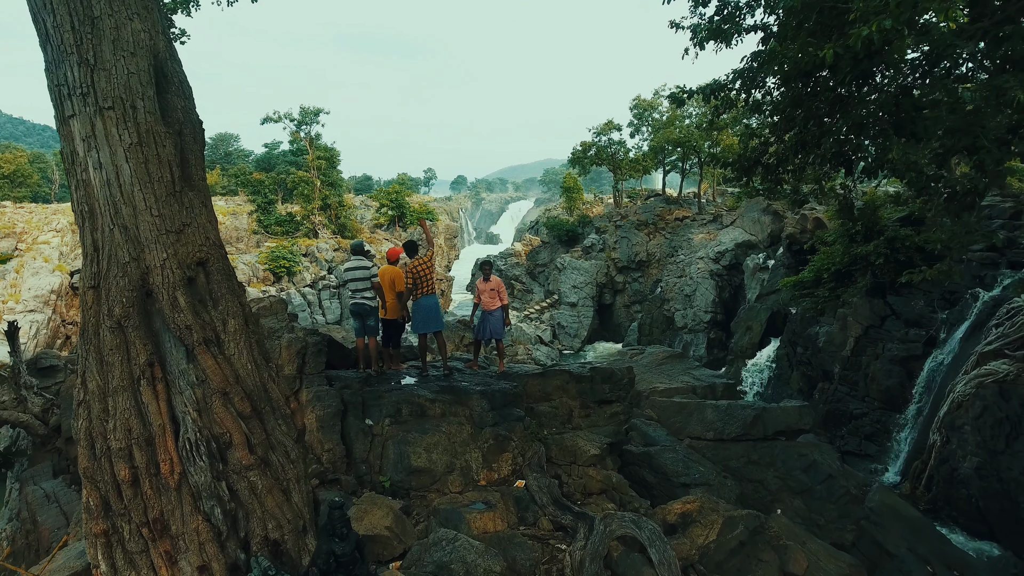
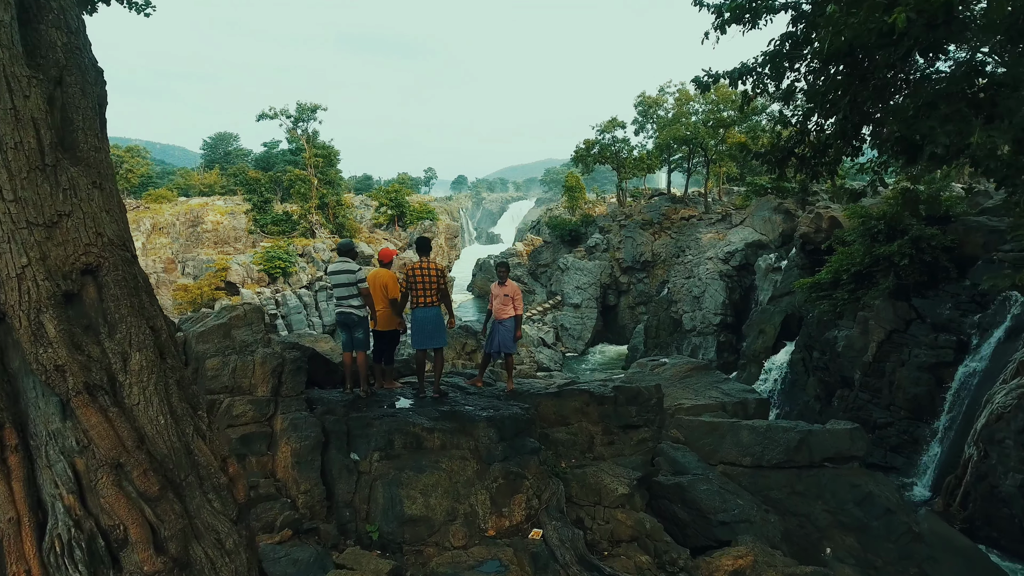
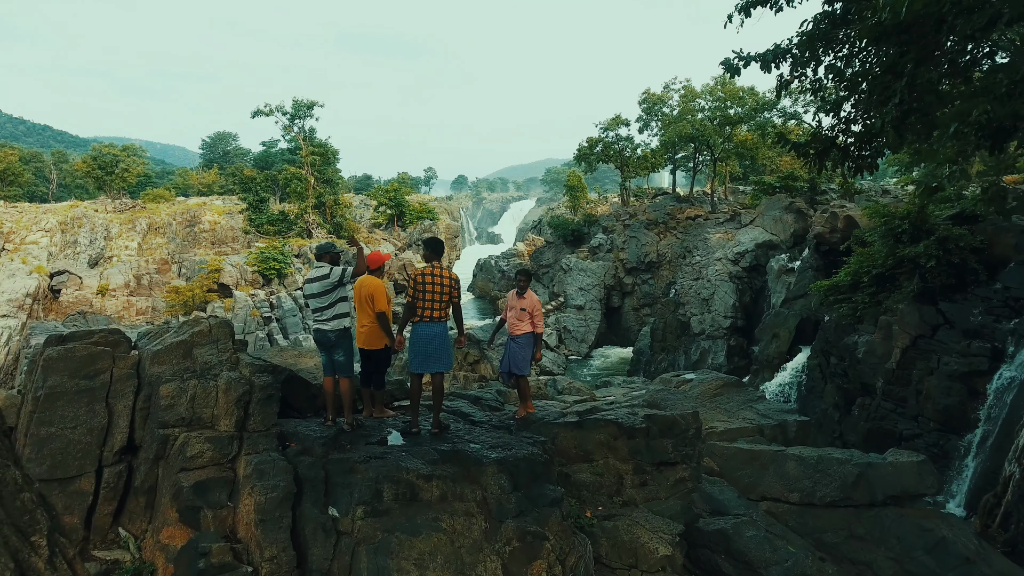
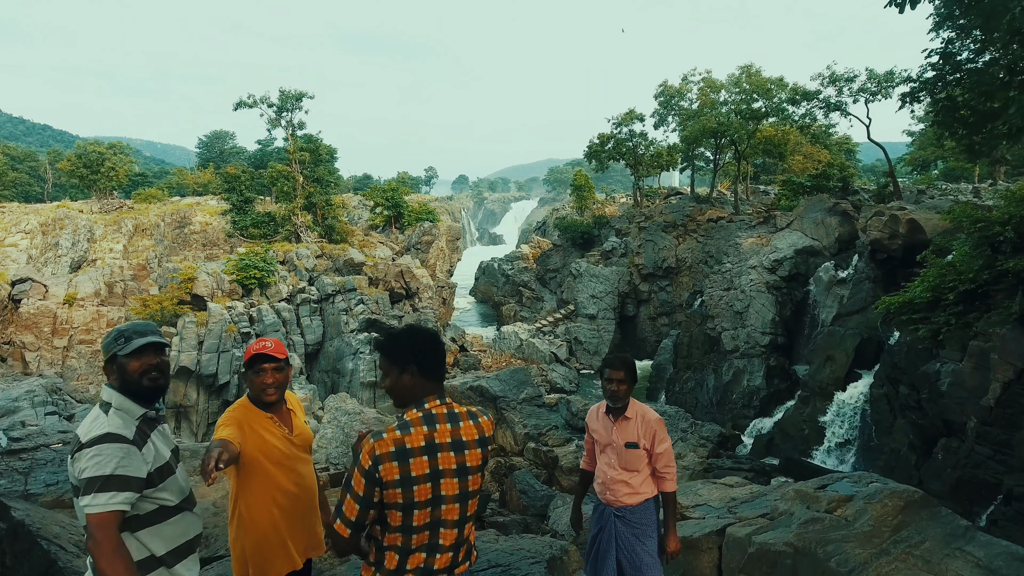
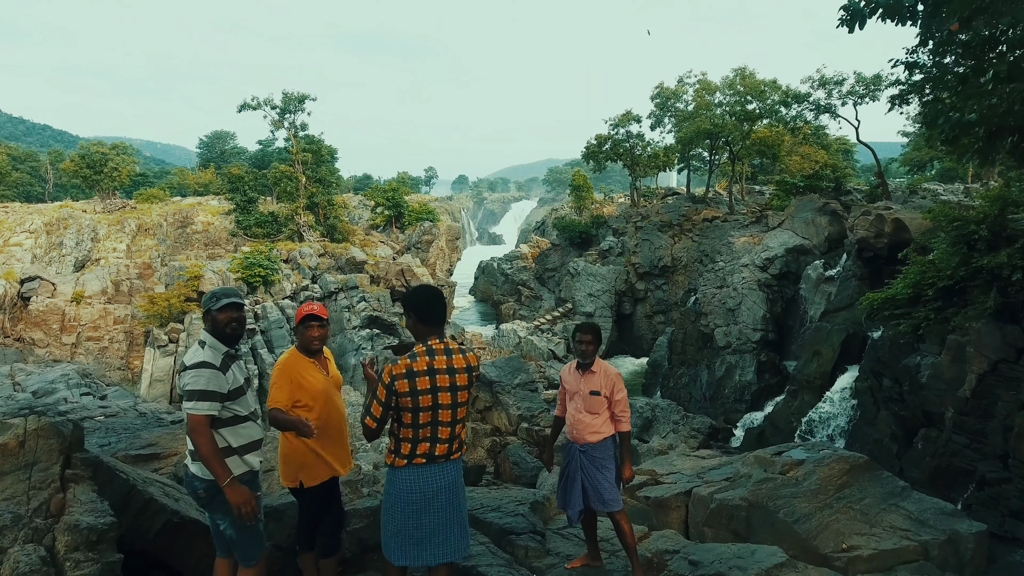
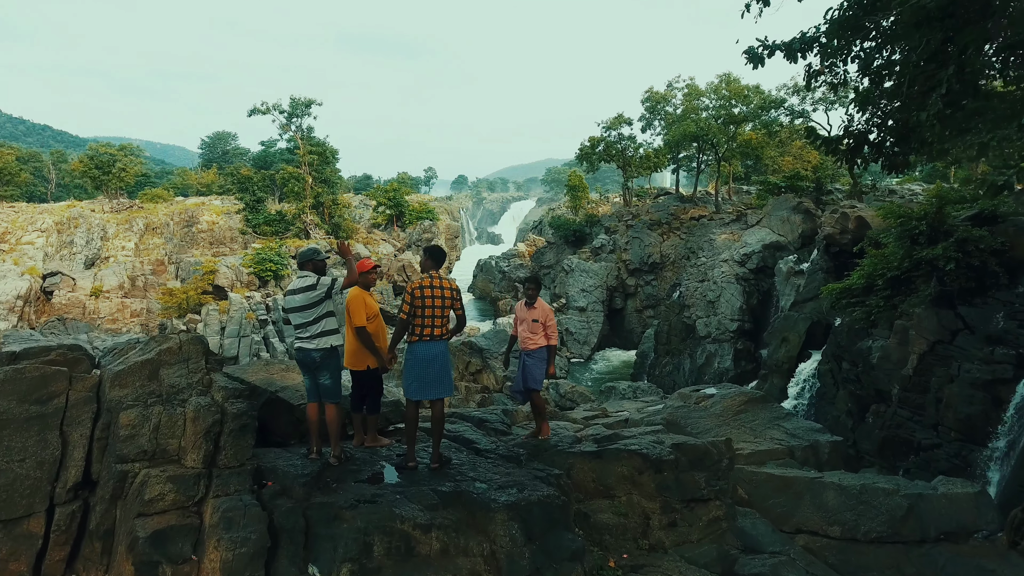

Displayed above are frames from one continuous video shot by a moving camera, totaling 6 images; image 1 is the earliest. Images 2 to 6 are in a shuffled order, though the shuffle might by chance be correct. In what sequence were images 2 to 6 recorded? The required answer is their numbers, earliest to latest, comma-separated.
2, 3, 6, 5, 4
